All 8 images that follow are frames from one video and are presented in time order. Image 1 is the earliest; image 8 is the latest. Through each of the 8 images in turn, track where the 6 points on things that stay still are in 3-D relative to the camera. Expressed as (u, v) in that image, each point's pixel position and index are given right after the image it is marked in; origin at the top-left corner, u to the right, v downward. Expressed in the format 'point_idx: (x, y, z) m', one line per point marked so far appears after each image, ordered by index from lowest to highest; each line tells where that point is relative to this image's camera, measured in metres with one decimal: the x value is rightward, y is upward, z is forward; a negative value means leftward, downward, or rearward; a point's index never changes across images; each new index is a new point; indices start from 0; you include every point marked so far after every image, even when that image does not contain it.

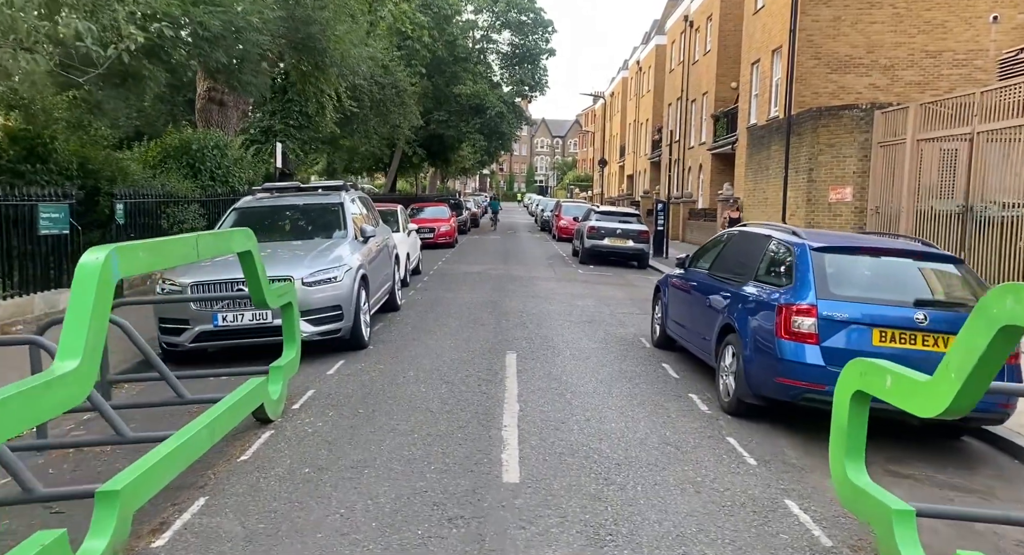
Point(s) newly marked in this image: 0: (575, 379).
0: (+0.6, -0.9, +7.3) m
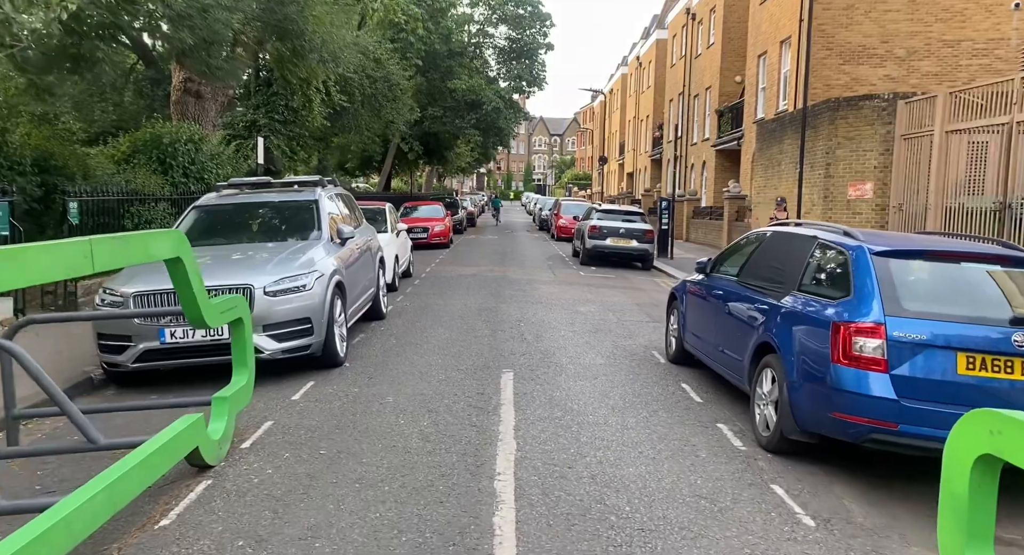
0: (+0.5, -1.0, +6.2) m
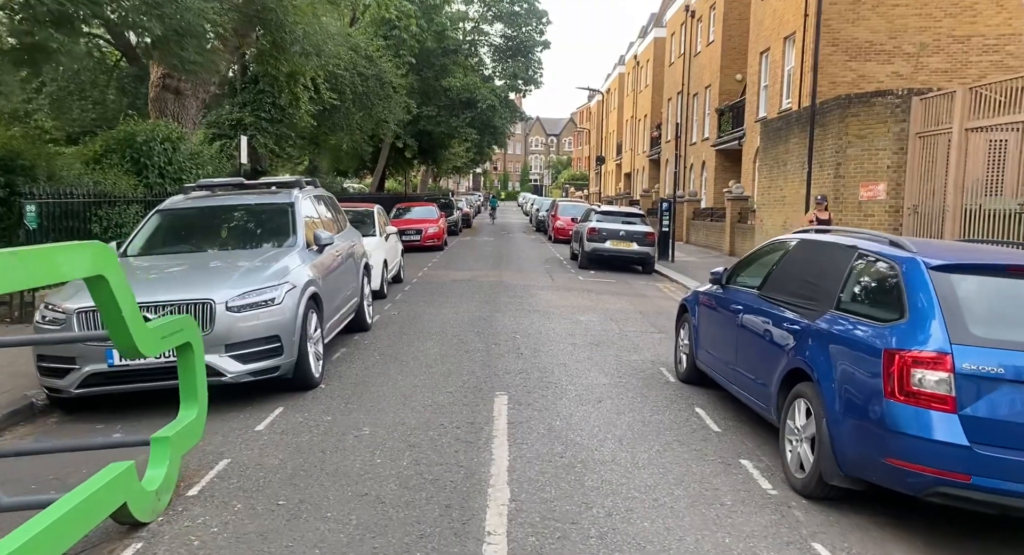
0: (+0.5, -1.1, +5.5) m
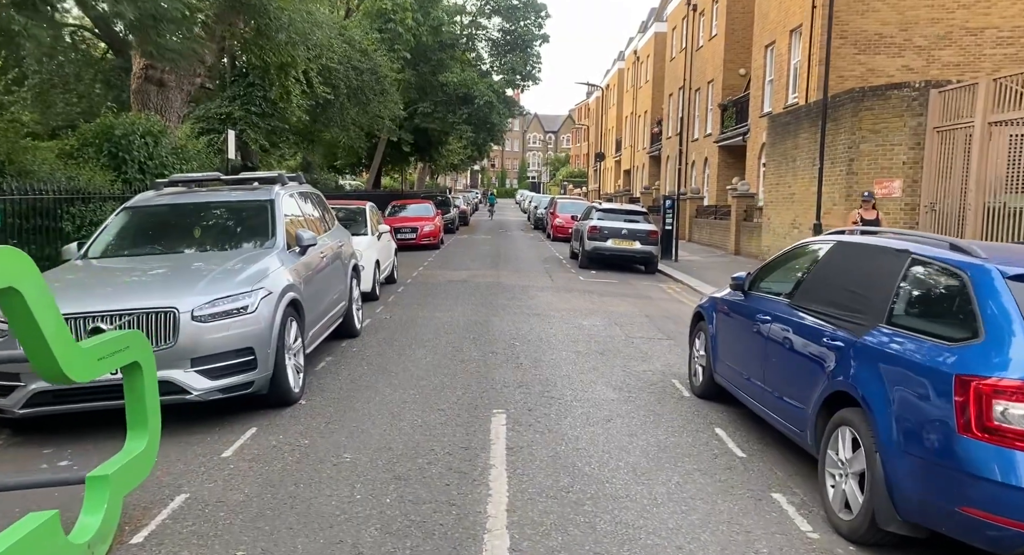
0: (+0.5, -1.1, +4.8) m
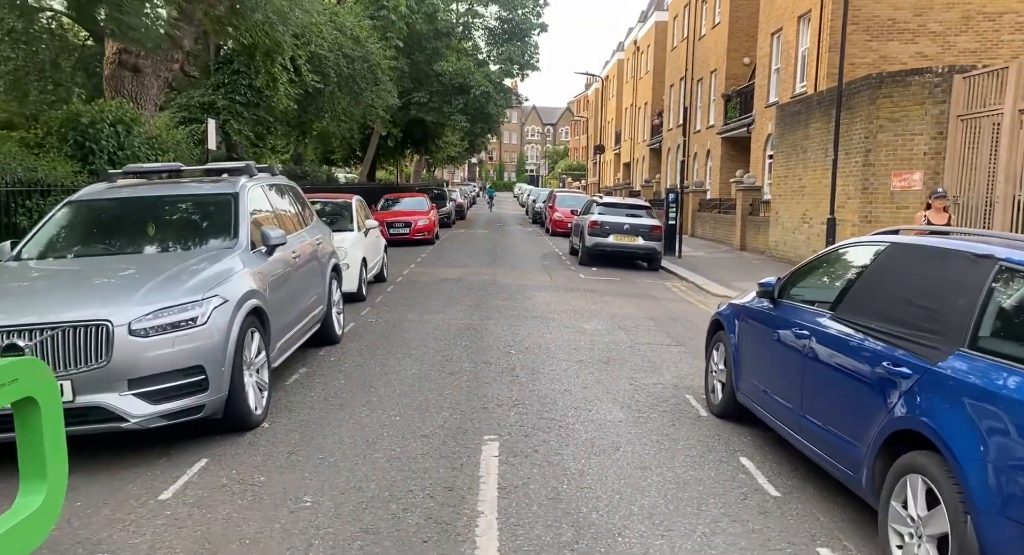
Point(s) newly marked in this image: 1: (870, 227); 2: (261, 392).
0: (+0.4, -1.2, +4.0) m
1: (+6.1, +0.9, +13.6) m
2: (-1.8, -0.8, +5.6) m
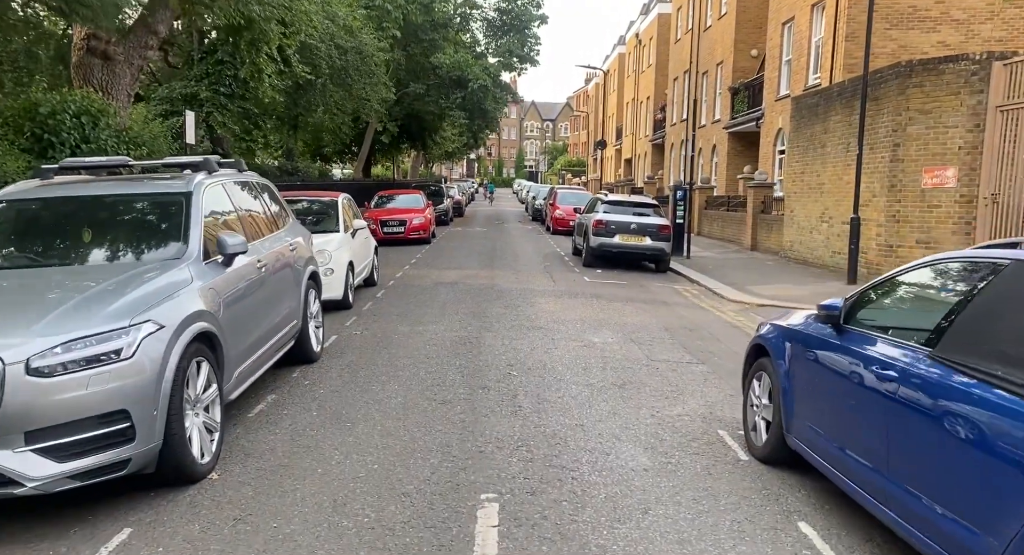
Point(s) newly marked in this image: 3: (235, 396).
0: (+0.5, -1.3, +3.0) m
1: (+6.1, +0.8, +12.7) m
2: (-1.7, -0.9, +4.6) m
3: (-1.8, -0.8, +5.3) m
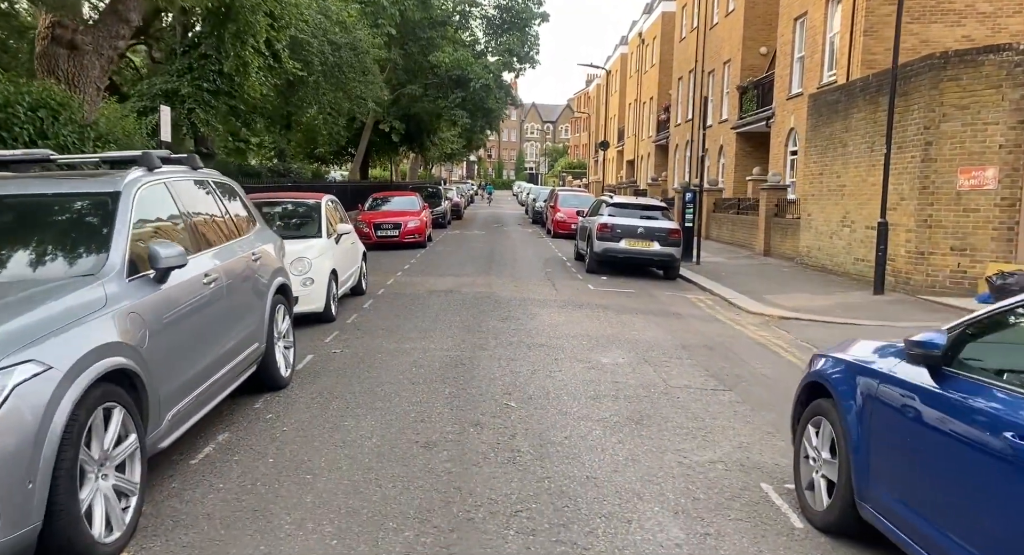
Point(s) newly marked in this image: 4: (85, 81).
0: (+0.4, -1.4, +2.0) m
1: (+6.1, +0.7, +11.7) m
2: (-1.8, -1.0, +3.6) m
3: (-1.9, -0.9, +4.3) m
4: (-6.5, +3.0, +12.2) m
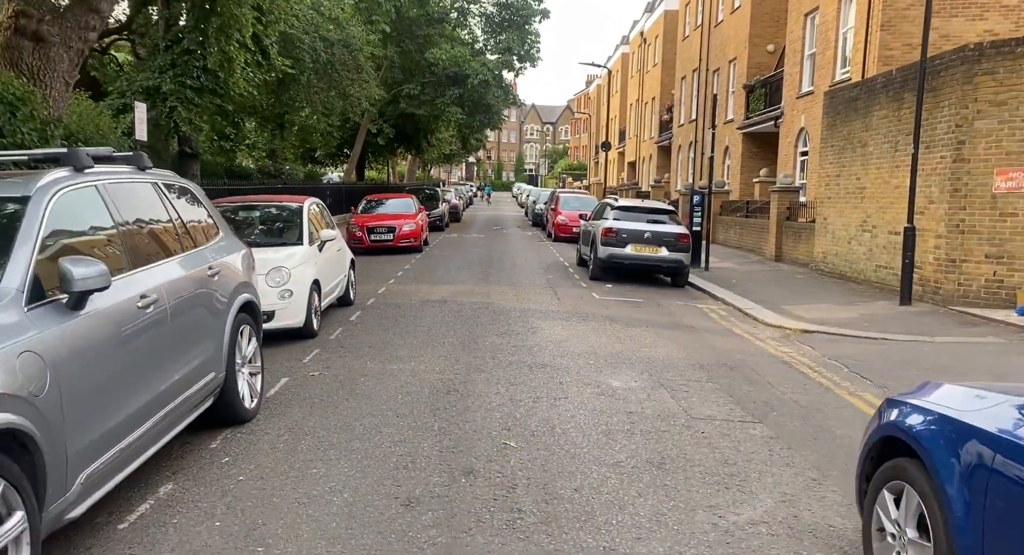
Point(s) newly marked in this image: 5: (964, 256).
0: (+0.4, -1.5, +1.2) m
1: (+6.1, +0.5, +10.8) m
2: (-1.8, -1.1, +2.8) m
3: (-1.9, -1.0, +3.5) m
4: (-6.5, +2.9, +11.3) m
5: (+6.1, +0.3, +10.8) m
